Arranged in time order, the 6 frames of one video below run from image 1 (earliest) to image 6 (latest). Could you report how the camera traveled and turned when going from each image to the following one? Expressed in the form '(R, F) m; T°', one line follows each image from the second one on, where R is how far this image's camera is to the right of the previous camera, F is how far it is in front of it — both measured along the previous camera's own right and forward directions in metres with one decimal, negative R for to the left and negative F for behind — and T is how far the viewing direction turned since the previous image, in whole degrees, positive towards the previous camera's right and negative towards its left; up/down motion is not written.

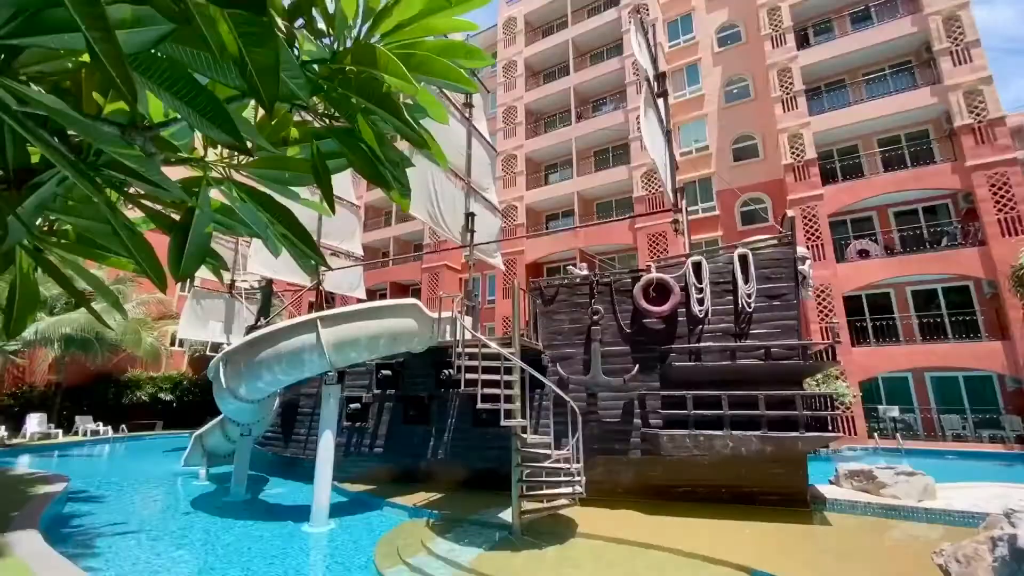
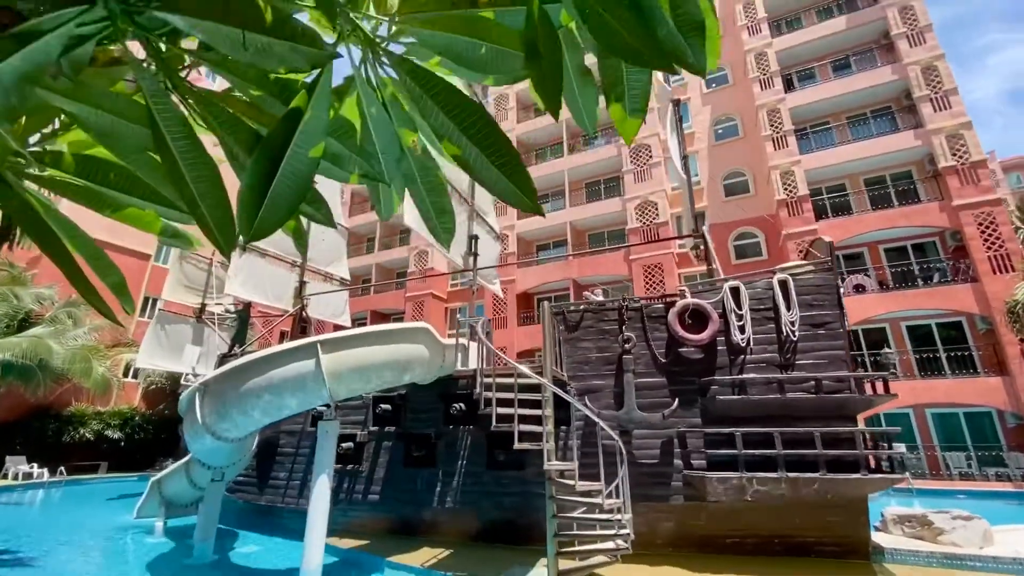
(-0.9, +0.8) m; +4°
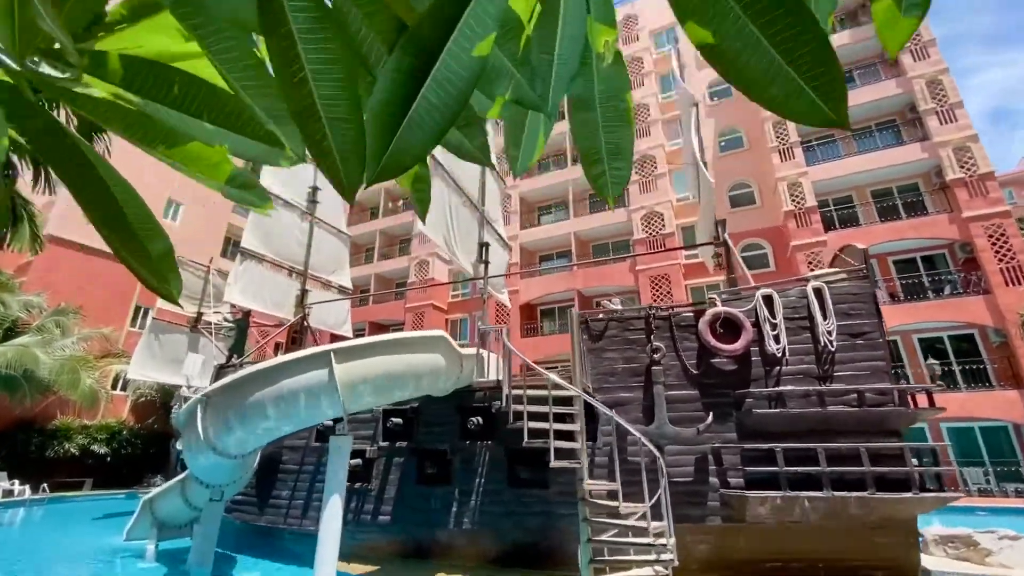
(-0.5, +0.4) m; +1°
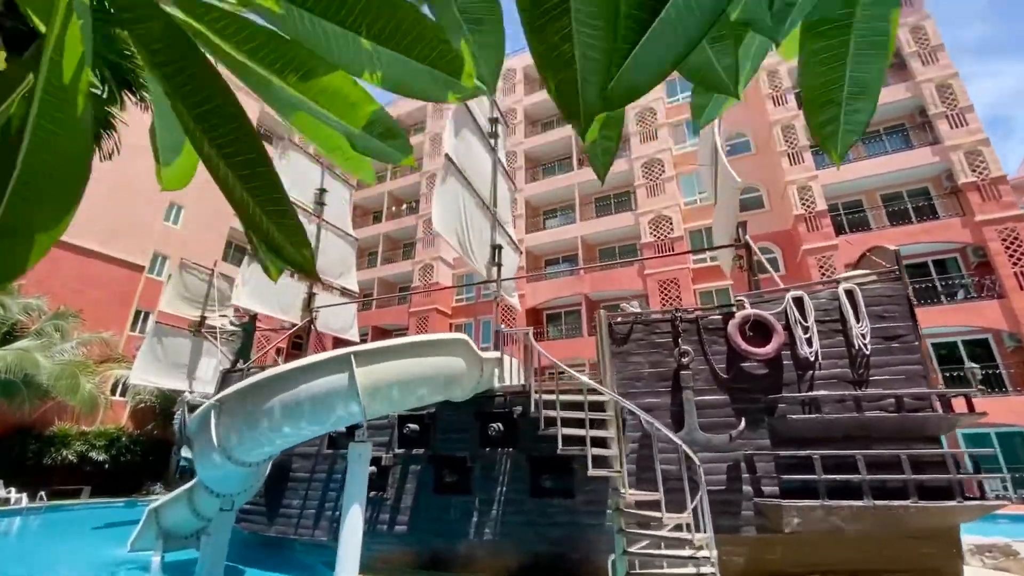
(-0.4, +0.2) m; 0°
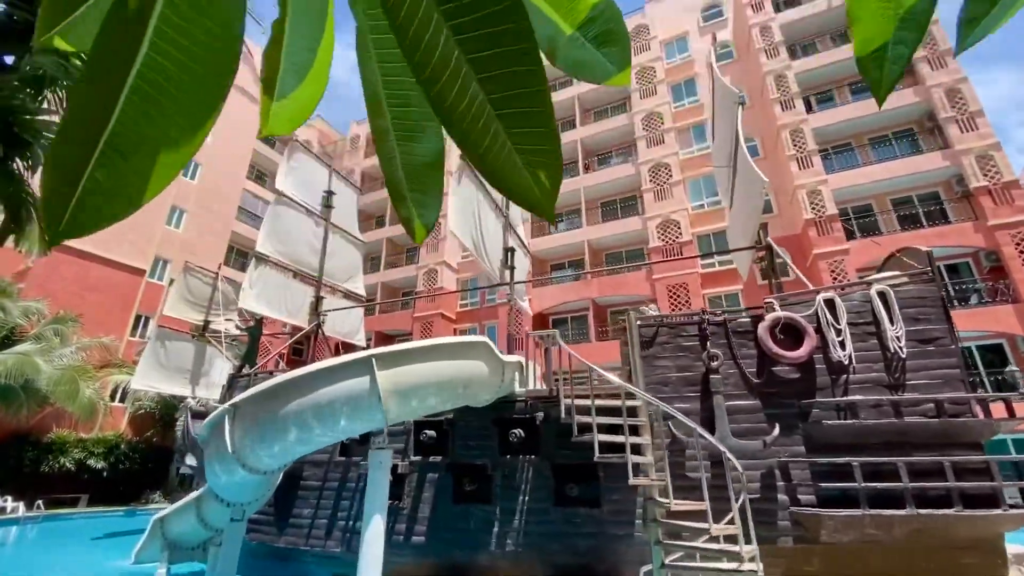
(-0.4, +0.2) m; 0°
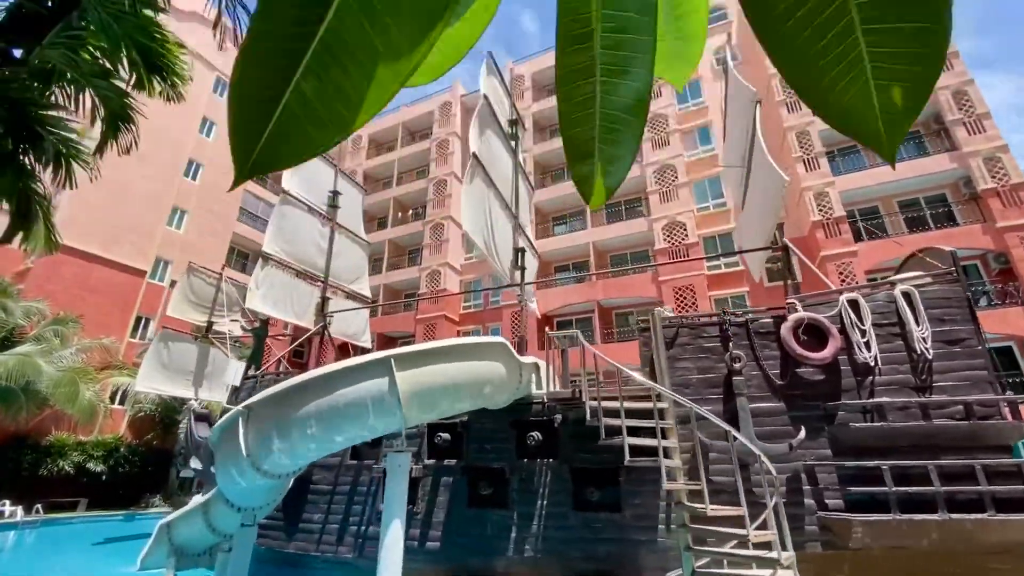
(-0.3, +0.1) m; 0°
